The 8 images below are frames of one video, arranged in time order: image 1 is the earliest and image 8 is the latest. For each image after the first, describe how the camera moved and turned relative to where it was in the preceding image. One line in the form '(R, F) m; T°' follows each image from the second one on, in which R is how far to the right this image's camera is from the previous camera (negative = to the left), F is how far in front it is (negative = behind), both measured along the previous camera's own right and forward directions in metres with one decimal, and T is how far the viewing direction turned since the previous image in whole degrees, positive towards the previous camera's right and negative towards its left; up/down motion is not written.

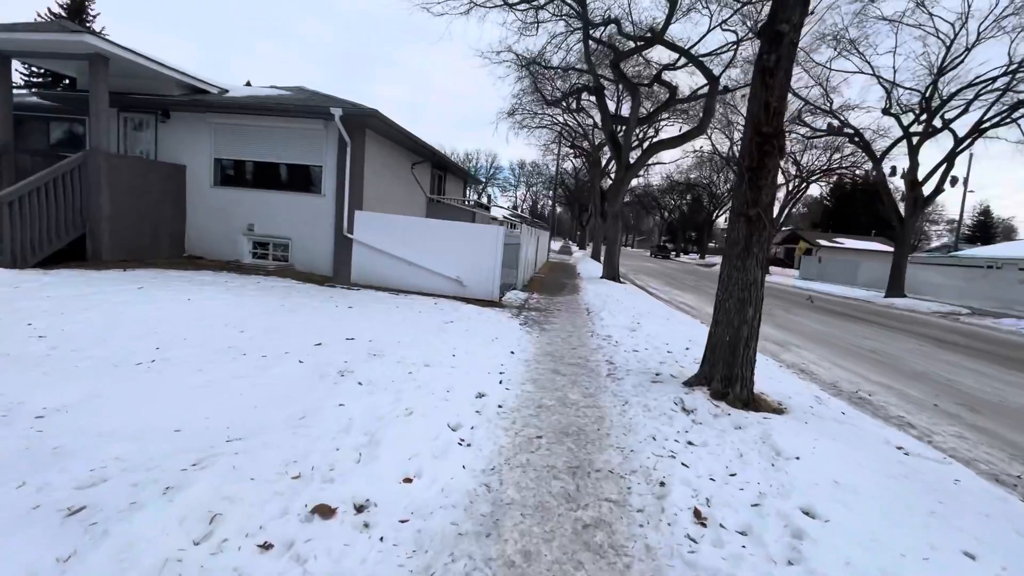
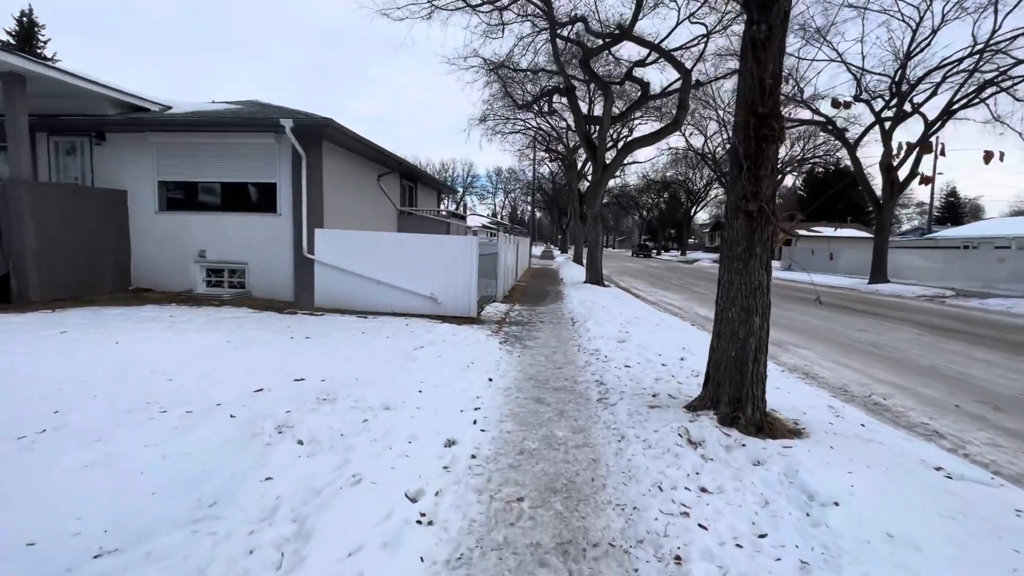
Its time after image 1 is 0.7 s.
(+0.2, +0.7) m; +2°
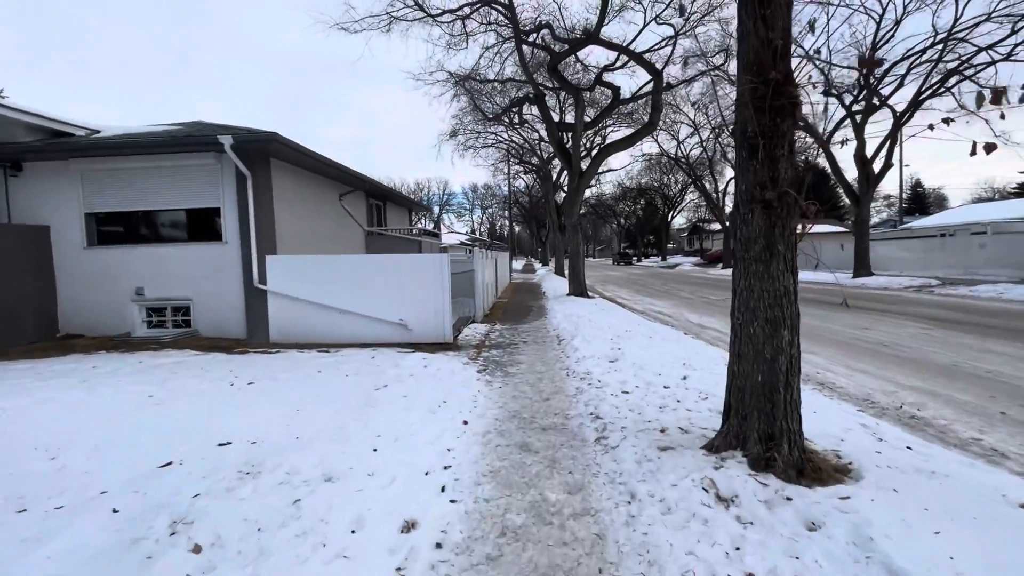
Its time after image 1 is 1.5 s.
(+0.1, +0.9) m; +2°
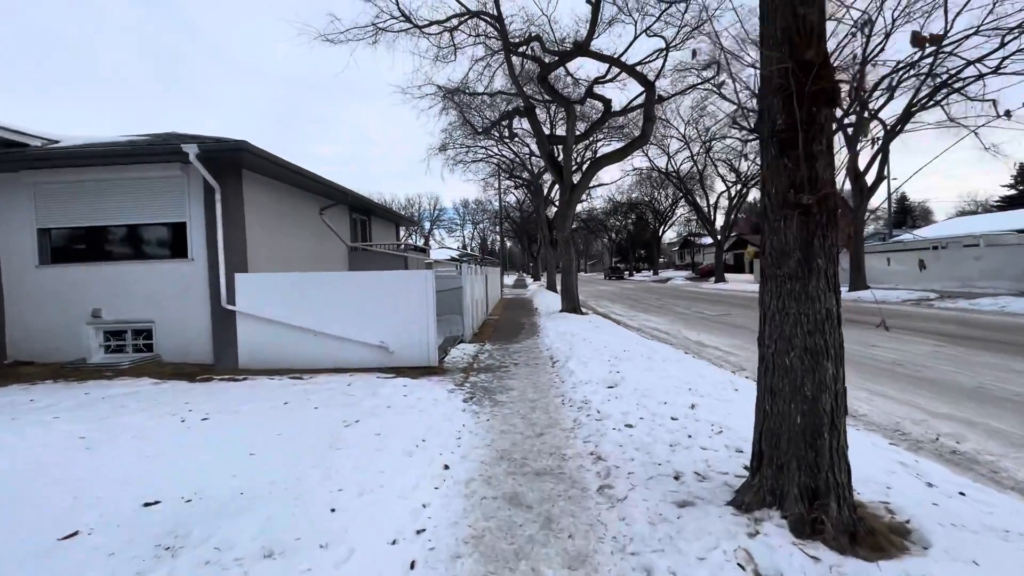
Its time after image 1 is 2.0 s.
(0.0, +0.6) m; +1°
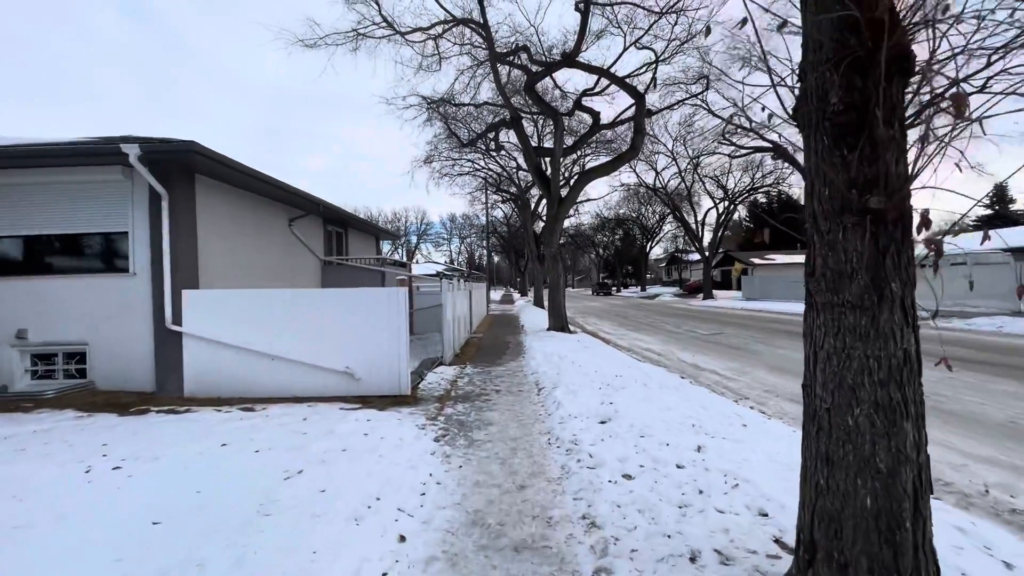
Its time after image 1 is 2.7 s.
(+0.1, +0.8) m; +1°
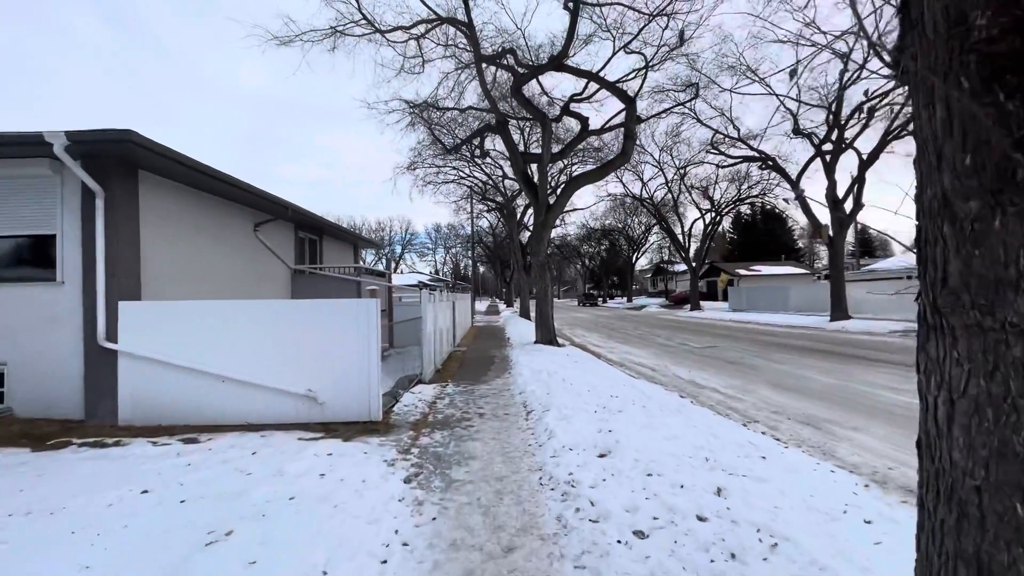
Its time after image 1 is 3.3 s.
(0.0, +0.8) m; +2°
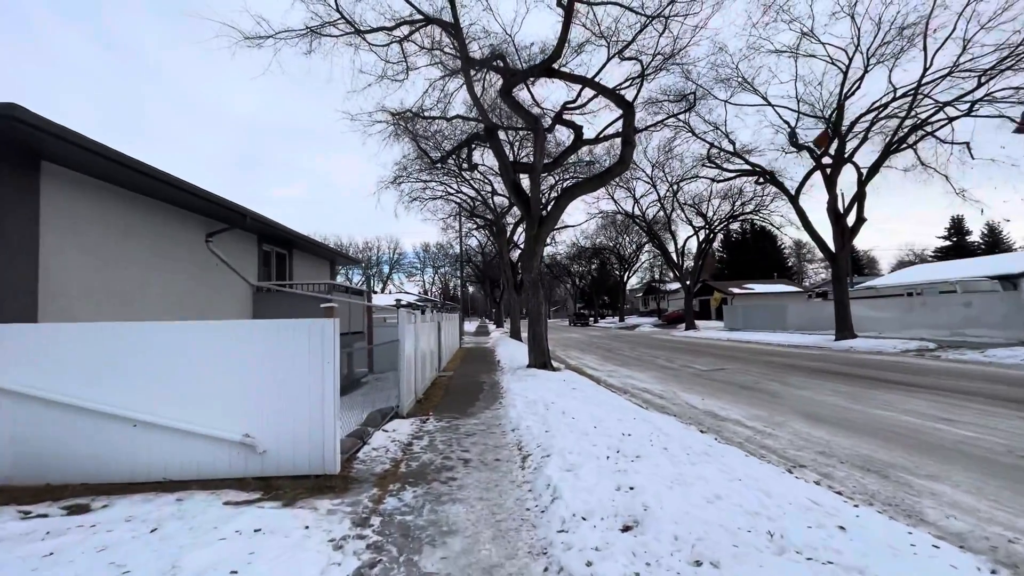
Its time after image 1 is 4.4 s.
(0.0, +1.3) m; +1°
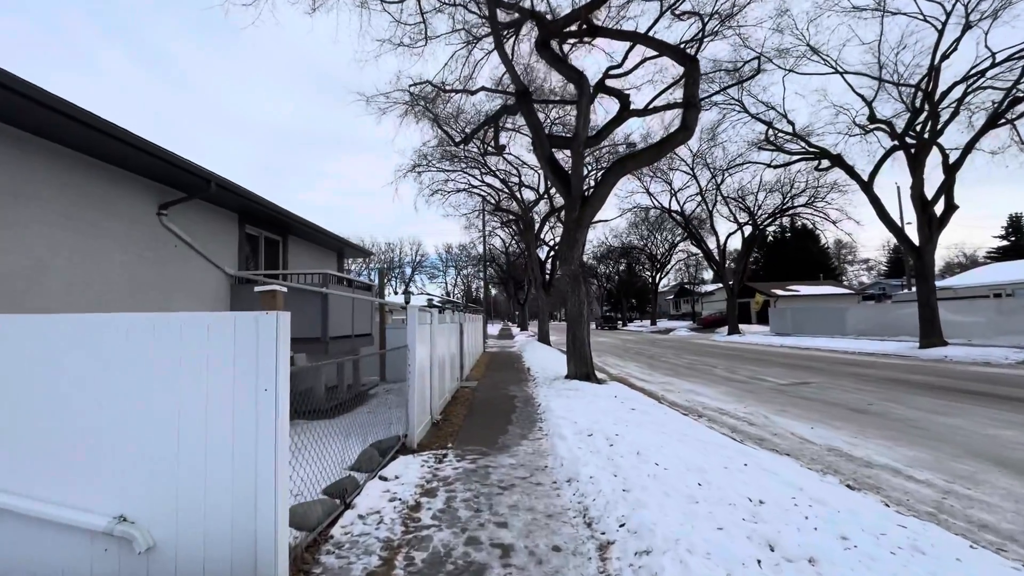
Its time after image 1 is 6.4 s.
(-0.4, +2.4) m; -3°
